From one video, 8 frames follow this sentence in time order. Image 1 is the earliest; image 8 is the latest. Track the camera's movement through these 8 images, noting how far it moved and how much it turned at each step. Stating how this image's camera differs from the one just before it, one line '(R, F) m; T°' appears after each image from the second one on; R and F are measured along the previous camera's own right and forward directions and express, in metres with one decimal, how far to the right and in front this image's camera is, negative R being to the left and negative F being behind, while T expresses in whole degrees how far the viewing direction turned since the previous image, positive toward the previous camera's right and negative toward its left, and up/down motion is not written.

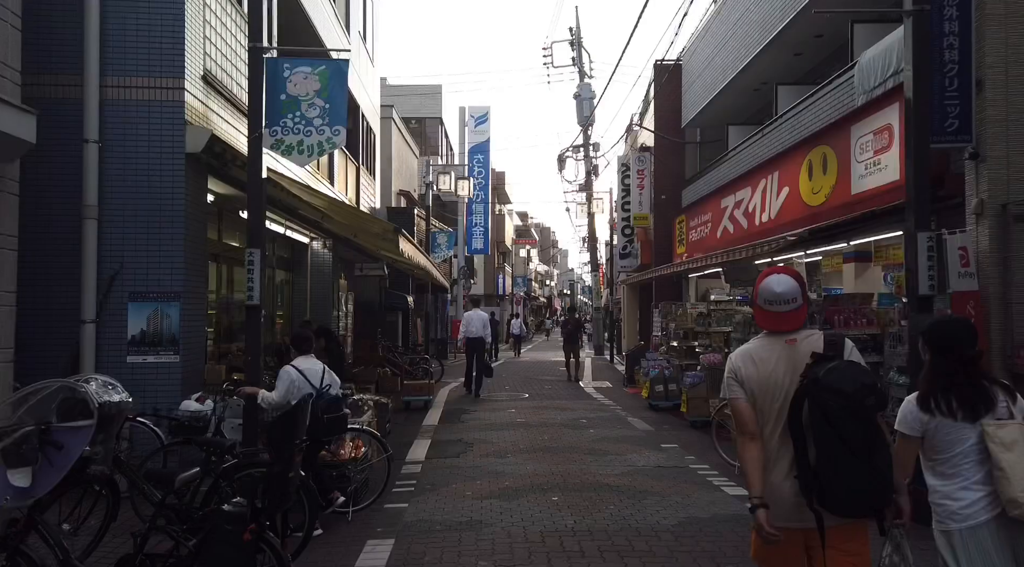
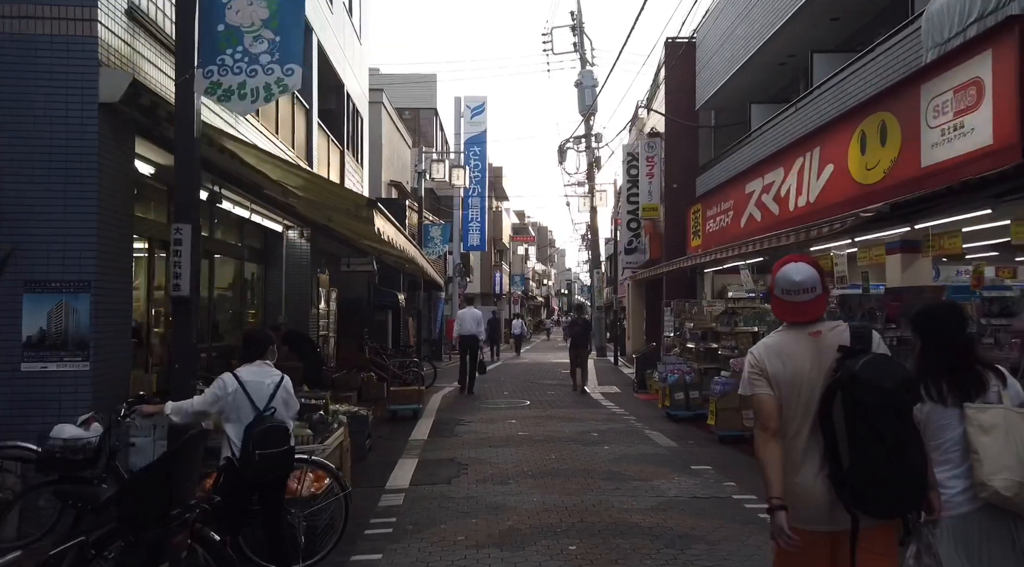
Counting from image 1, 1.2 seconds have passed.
(-0.1, +1.6) m; 0°
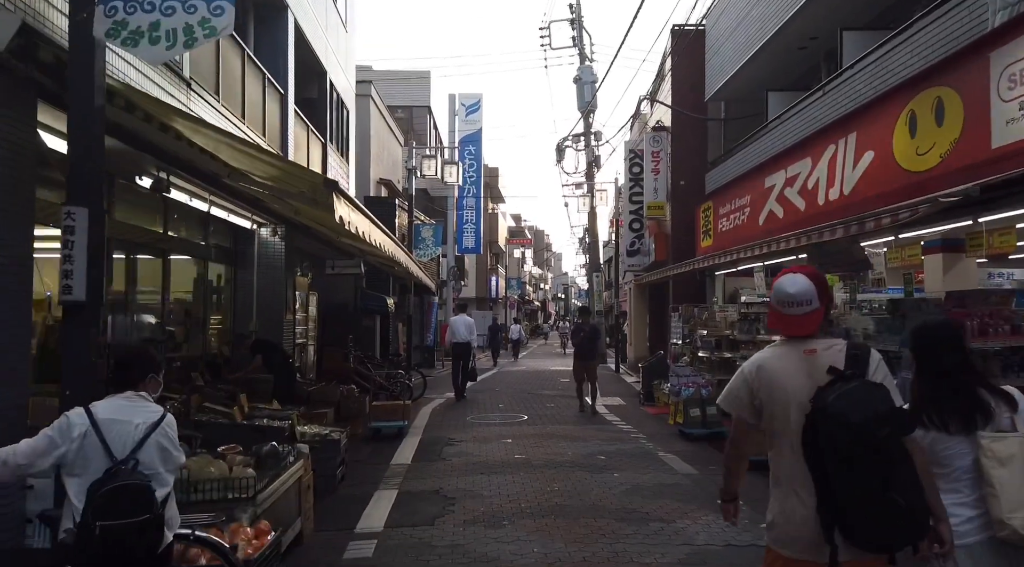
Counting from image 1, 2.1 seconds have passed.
(0.0, +1.3) m; 0°
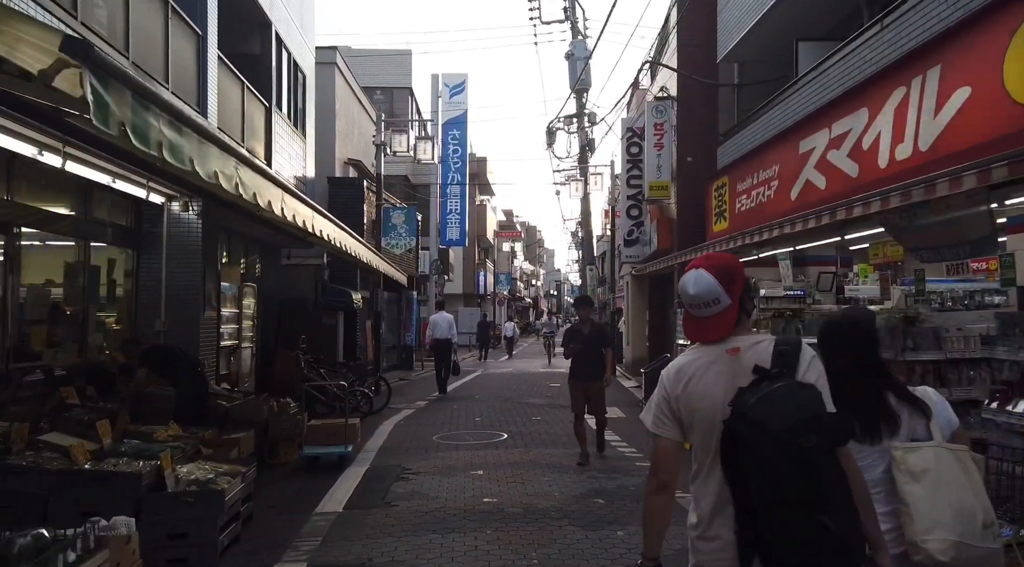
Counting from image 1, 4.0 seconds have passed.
(+0.2, +2.4) m; +1°
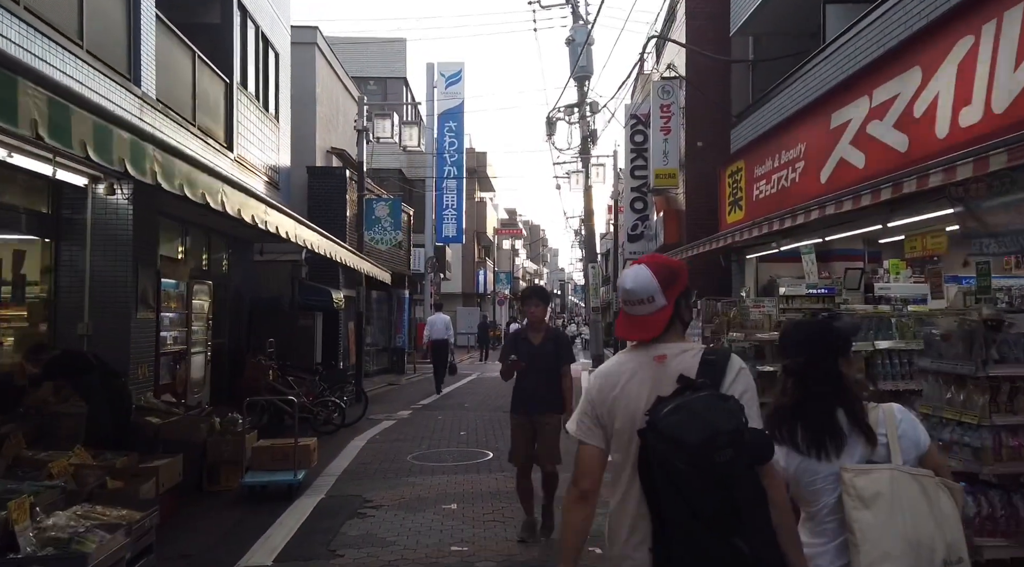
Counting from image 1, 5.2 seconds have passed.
(+0.2, +1.4) m; 0°
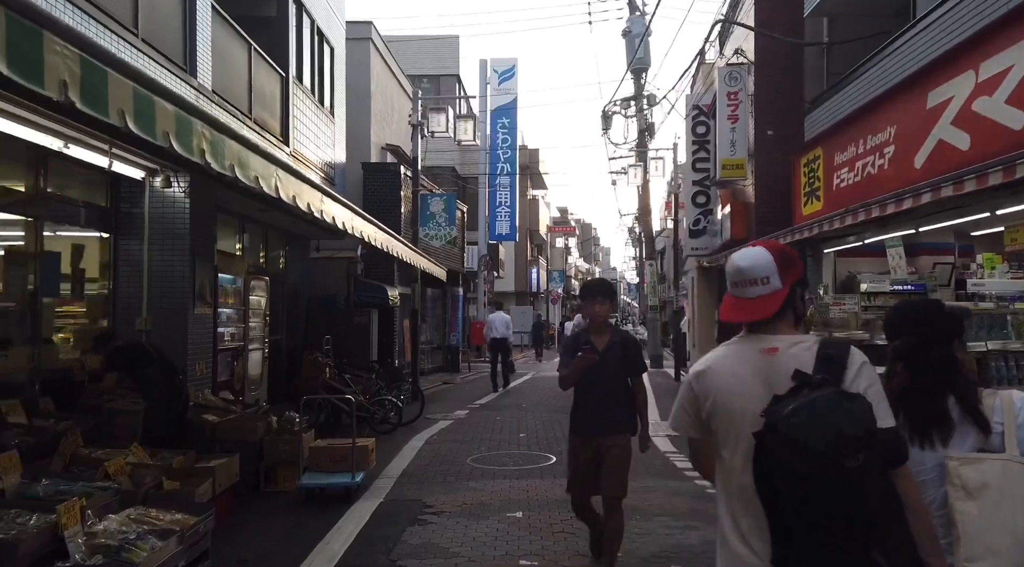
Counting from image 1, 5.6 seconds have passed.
(-0.2, +0.4) m; -4°
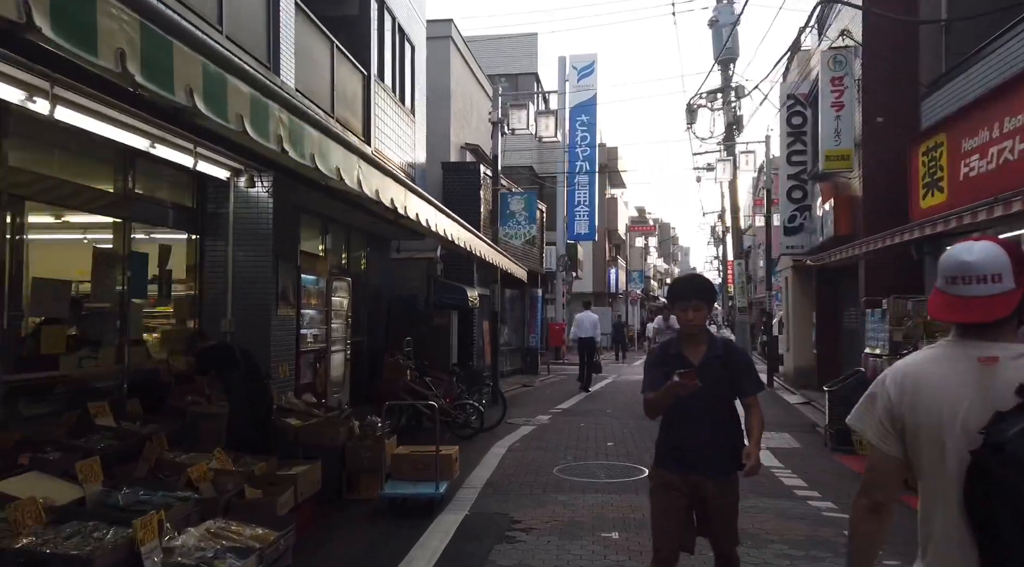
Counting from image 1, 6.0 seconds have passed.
(-0.1, +0.4) m; -5°
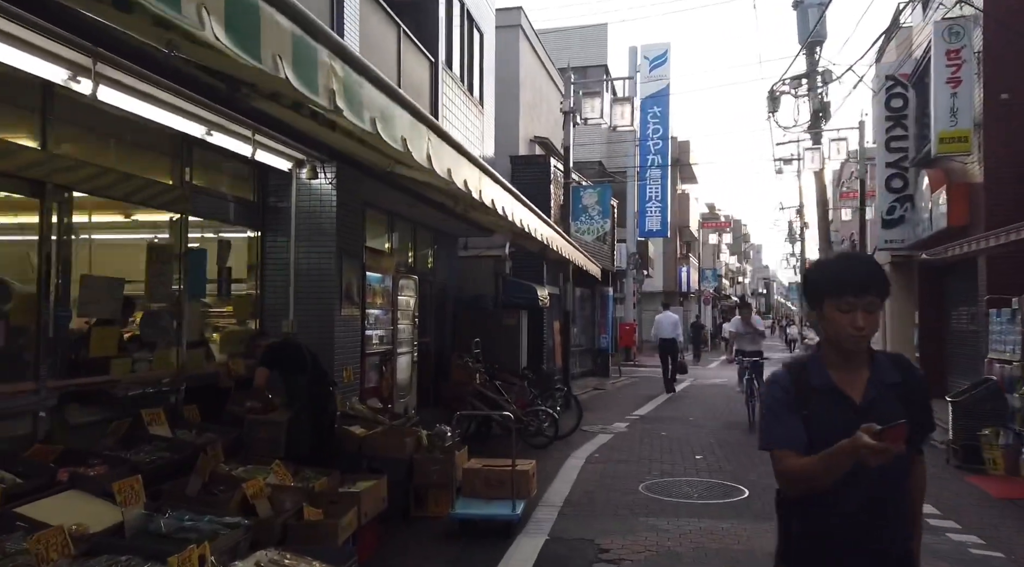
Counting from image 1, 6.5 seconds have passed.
(-0.2, +0.7) m; -5°
